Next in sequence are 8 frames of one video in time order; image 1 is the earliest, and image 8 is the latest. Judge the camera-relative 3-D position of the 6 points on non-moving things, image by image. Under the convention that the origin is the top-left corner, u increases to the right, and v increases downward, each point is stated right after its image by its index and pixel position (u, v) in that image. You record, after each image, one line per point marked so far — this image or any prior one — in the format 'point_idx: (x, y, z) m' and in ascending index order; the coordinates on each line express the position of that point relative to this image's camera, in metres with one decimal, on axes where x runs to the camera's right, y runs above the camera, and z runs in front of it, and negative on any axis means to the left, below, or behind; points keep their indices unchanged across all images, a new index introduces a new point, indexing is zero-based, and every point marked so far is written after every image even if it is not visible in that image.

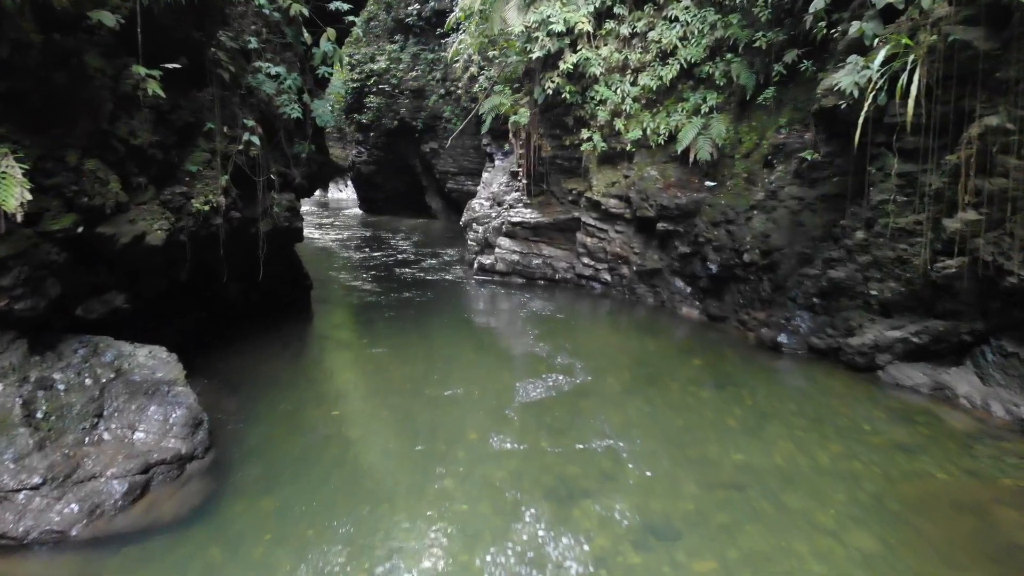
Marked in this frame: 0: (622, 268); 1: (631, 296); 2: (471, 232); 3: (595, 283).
0: (+1.3, +0.2, +10.2) m
1: (+1.4, -0.1, +10.0) m
2: (-0.7, +0.9, +13.8) m
3: (+1.0, +0.1, +10.7) m
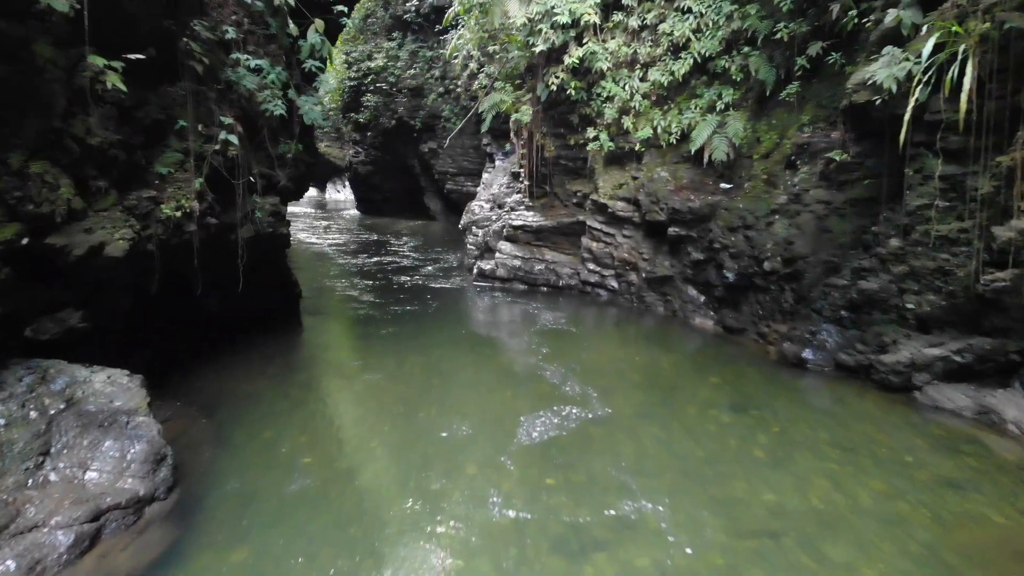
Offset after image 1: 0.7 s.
0: (+1.3, +0.1, +9.6) m
1: (+1.4, -0.2, +9.4) m
2: (-0.6, +0.8, +13.2) m
3: (+1.0, 0.0, +10.1) m
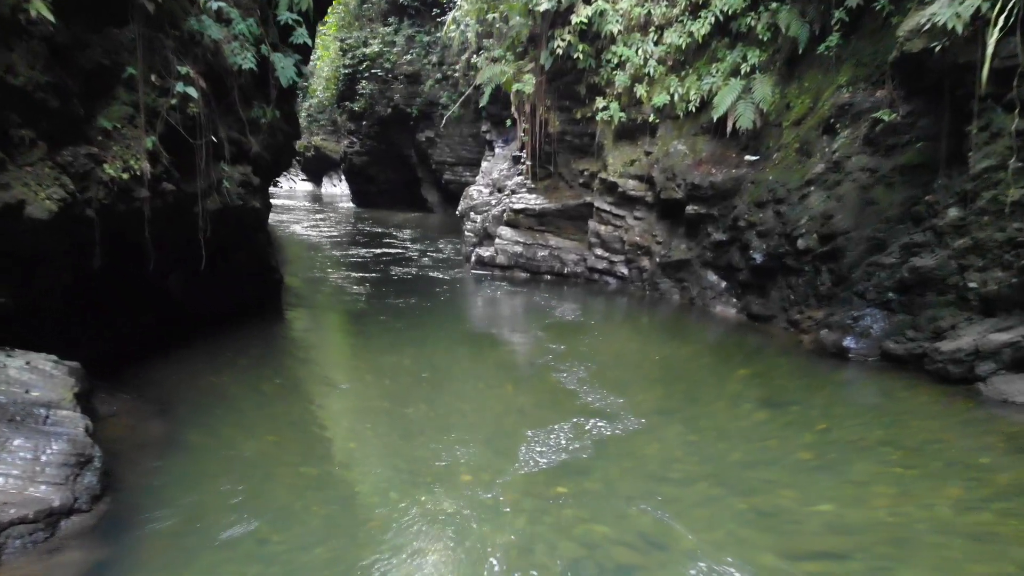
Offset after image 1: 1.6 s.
0: (+1.3, +0.3, +8.8) m
1: (+1.4, -0.1, +8.6) m
2: (-0.6, +1.0, +12.4) m
3: (+1.0, +0.1, +9.2) m
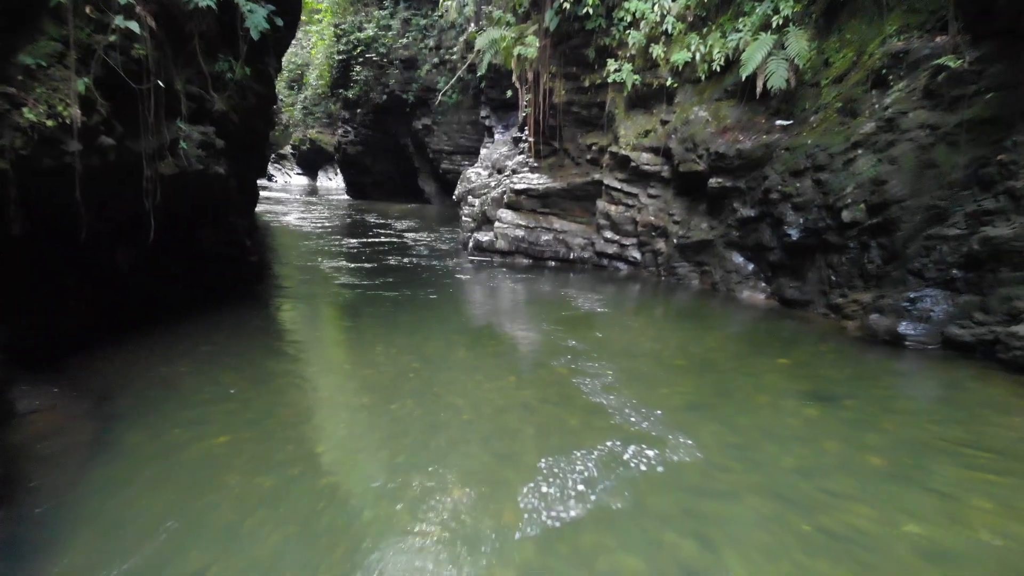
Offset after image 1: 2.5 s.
0: (+1.3, +0.4, +7.9) m
1: (+1.4, +0.1, +7.7) m
2: (-0.6, +1.1, +11.5) m
3: (+1.0, +0.2, +8.4) m
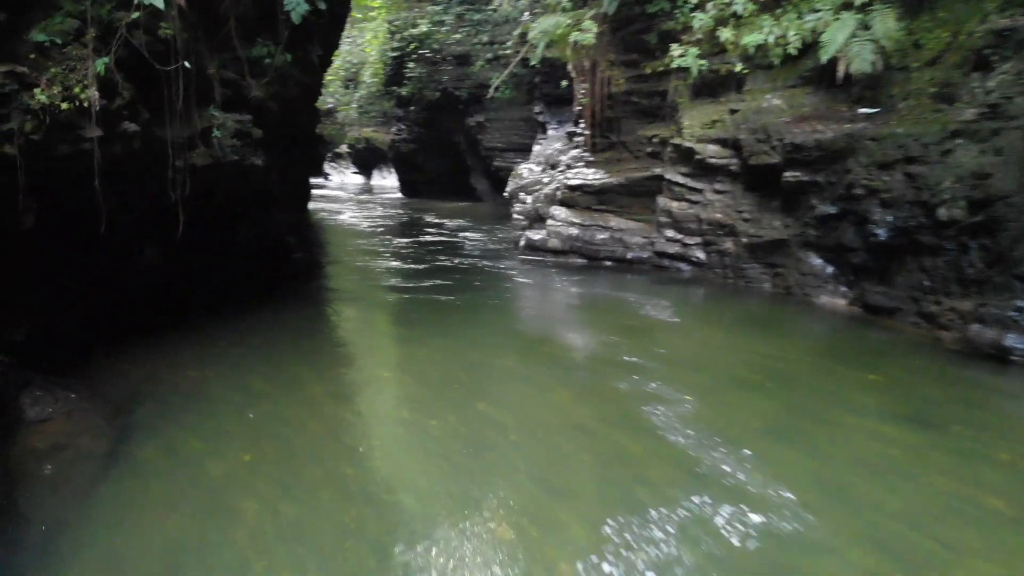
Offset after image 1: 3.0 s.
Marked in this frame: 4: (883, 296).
0: (+1.8, +0.4, +7.3) m
1: (+1.9, +0.1, +7.2) m
2: (+0.1, +1.1, +11.0) m
3: (+1.5, +0.2, +7.8) m
4: (+2.5, 0.0, +5.8) m
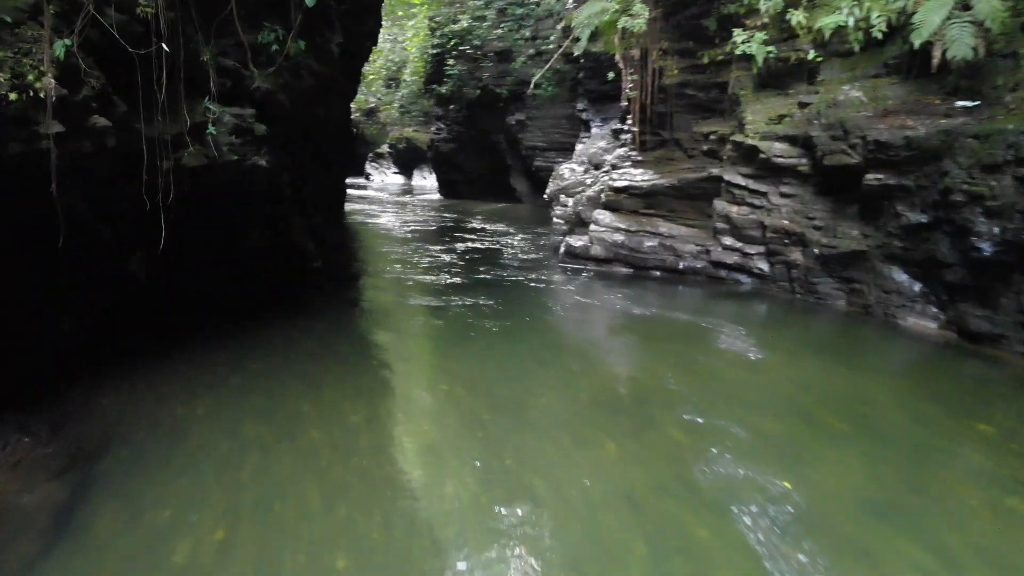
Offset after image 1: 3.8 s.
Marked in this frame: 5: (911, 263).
0: (+2.1, +0.3, +6.5) m
1: (+2.2, -0.1, +6.3) m
2: (+0.6, +1.0, +10.3) m
3: (+1.9, +0.1, +7.0) m
4: (+2.7, -0.2, +4.9) m
5: (+2.6, +0.2, +5.6) m
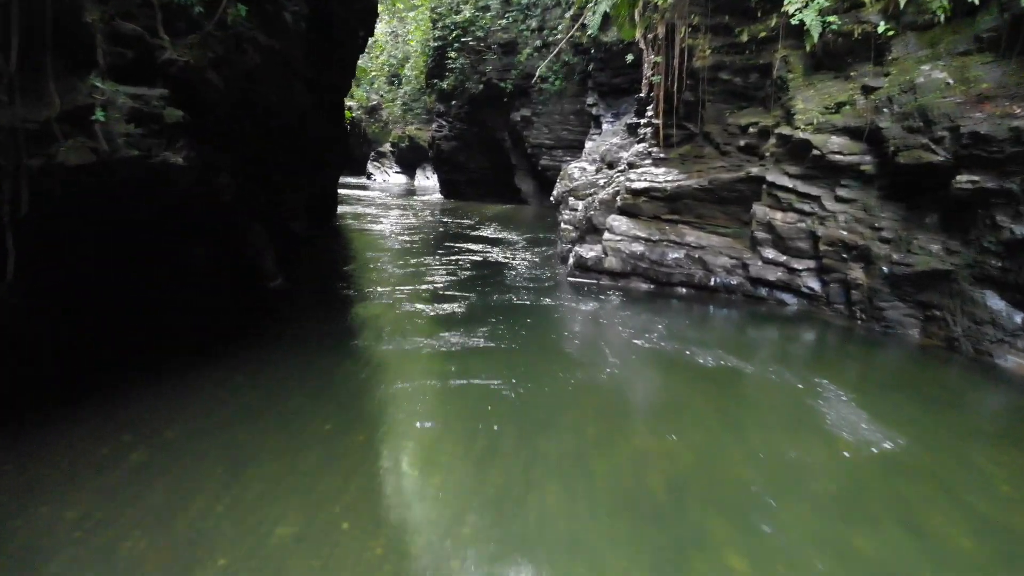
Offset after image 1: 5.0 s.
0: (+2.1, +0.1, +5.4) m
1: (+2.1, -0.2, +5.2) m
2: (+0.6, +0.8, +9.1) m
3: (+1.9, -0.1, +5.8) m
4: (+2.7, -0.3, +3.8) m
5: (+2.6, 0.0, +4.4) m
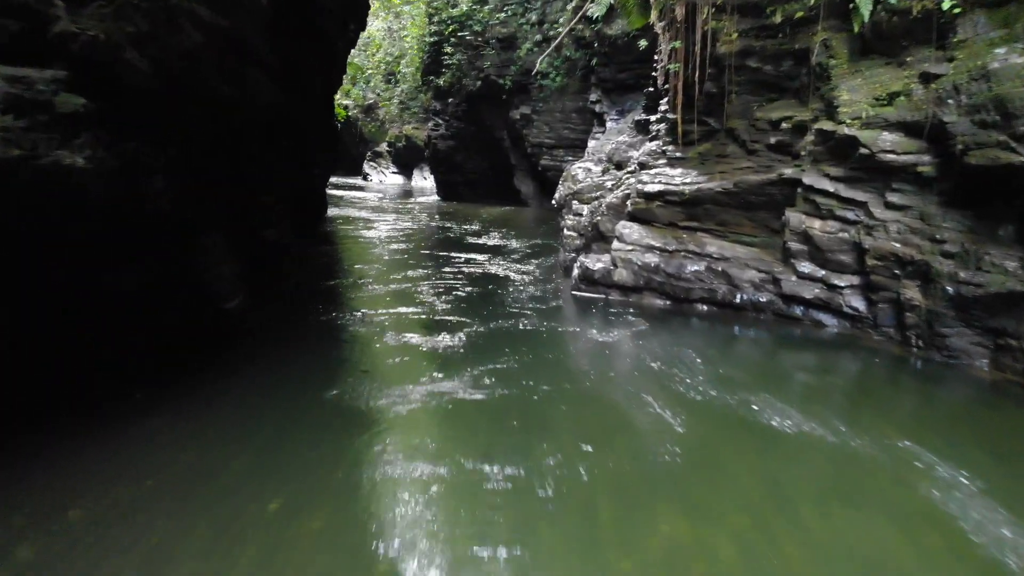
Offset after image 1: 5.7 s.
0: (+2.1, 0.0, +4.6) m
1: (+2.1, -0.3, +4.4) m
2: (+0.6, +0.7, +8.4) m
3: (+1.9, -0.2, +5.1) m
4: (+2.7, -0.5, +3.0) m
5: (+2.5, -0.1, +3.6) m
